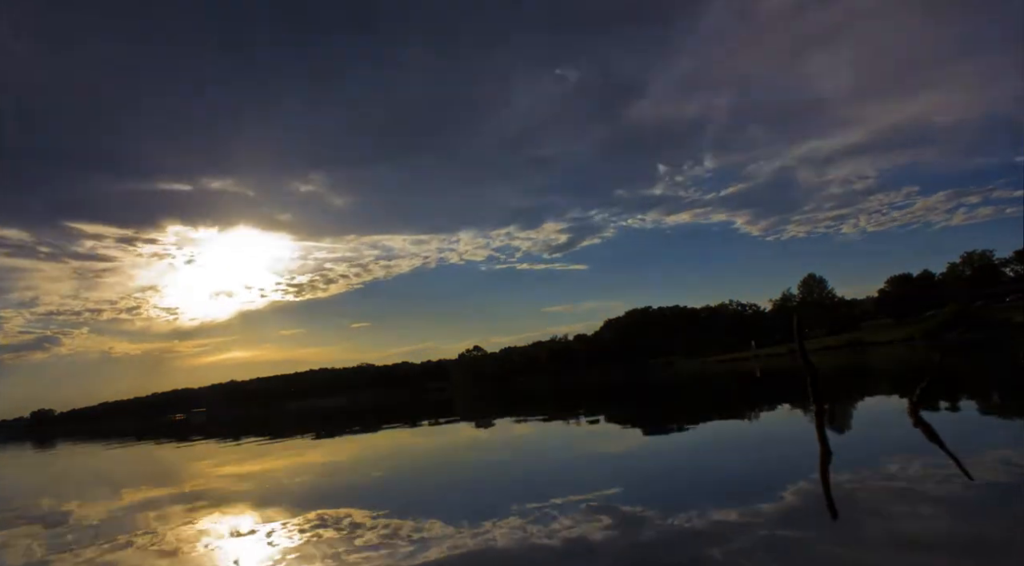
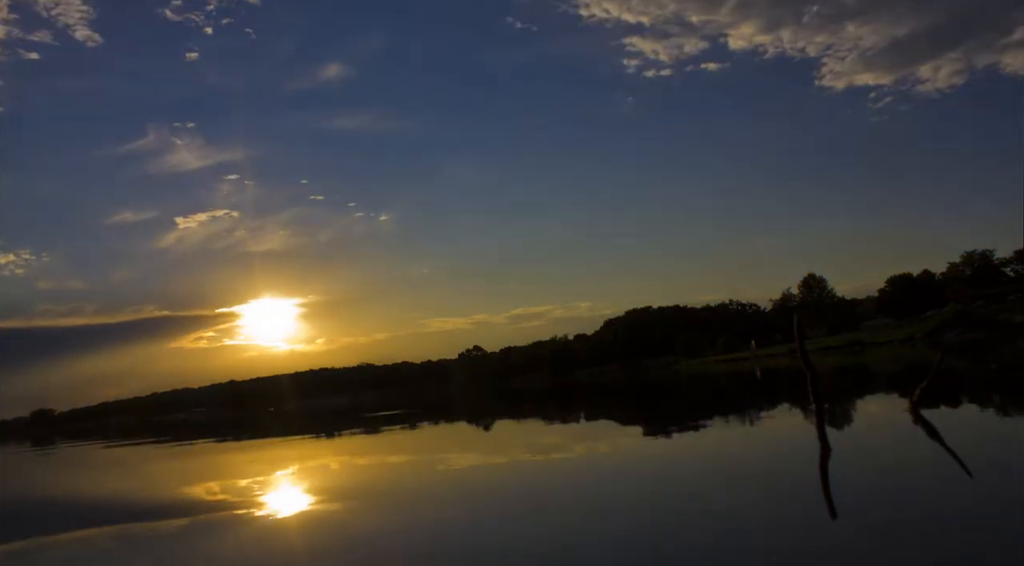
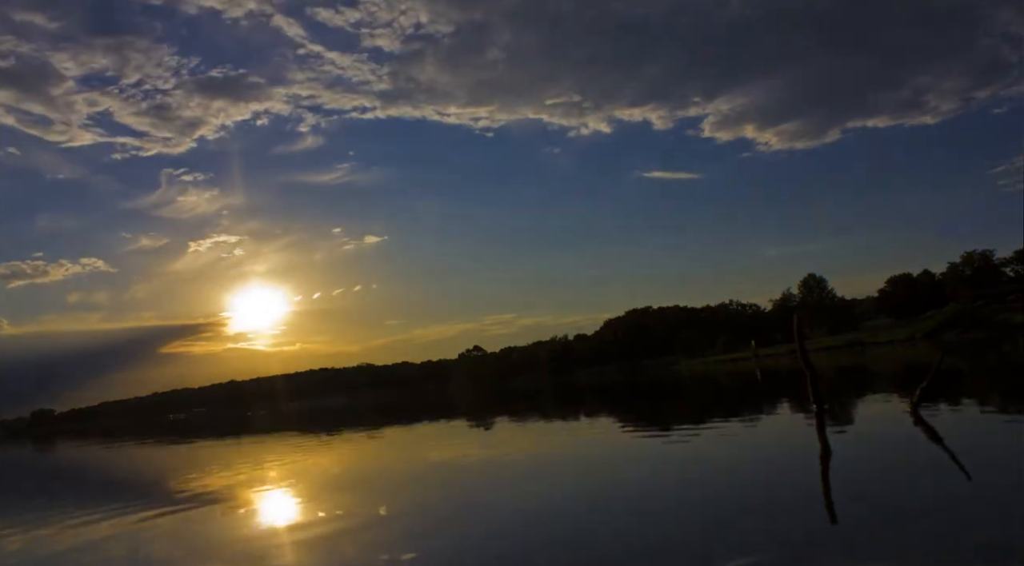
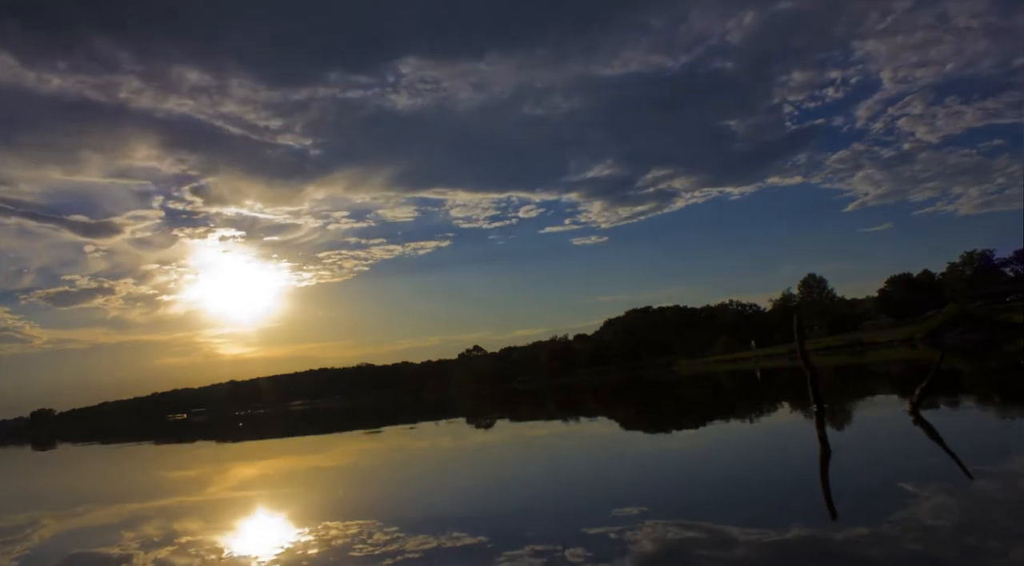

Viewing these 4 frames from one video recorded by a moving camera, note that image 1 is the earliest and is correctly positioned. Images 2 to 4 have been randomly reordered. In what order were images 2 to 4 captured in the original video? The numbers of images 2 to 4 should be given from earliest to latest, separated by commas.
4, 3, 2
